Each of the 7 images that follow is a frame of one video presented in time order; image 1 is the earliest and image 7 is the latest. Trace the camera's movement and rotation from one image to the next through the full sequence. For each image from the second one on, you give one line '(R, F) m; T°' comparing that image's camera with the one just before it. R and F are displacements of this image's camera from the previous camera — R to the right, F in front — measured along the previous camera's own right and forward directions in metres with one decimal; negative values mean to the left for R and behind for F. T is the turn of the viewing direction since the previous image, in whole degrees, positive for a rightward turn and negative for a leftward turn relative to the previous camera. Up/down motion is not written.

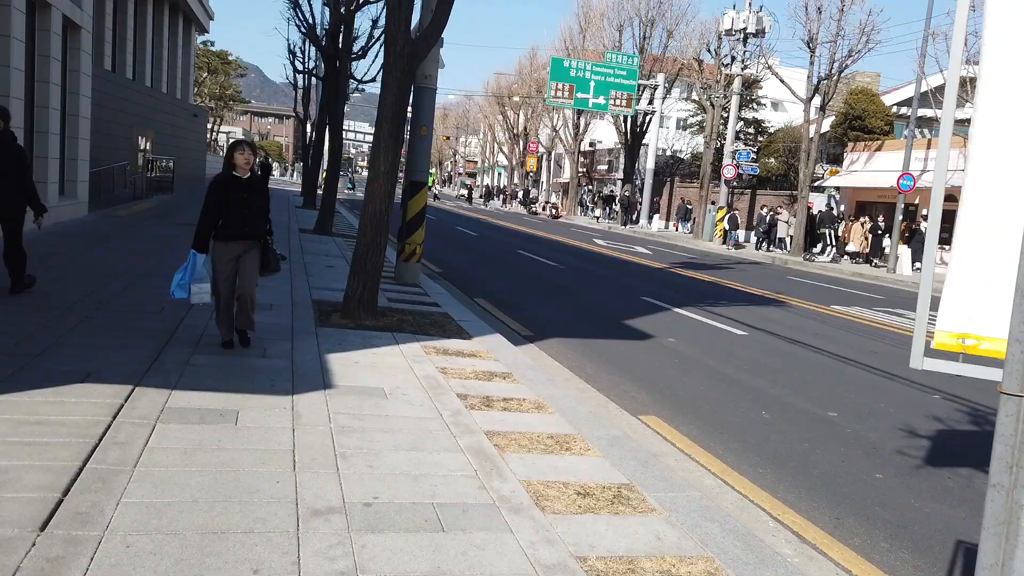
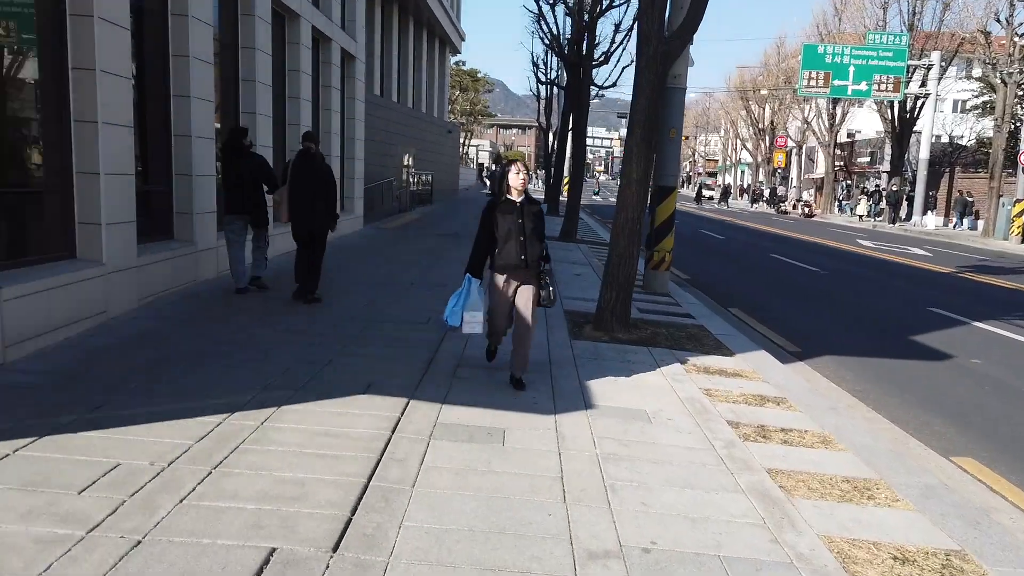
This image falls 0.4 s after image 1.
(-0.3, +0.3) m; -18°
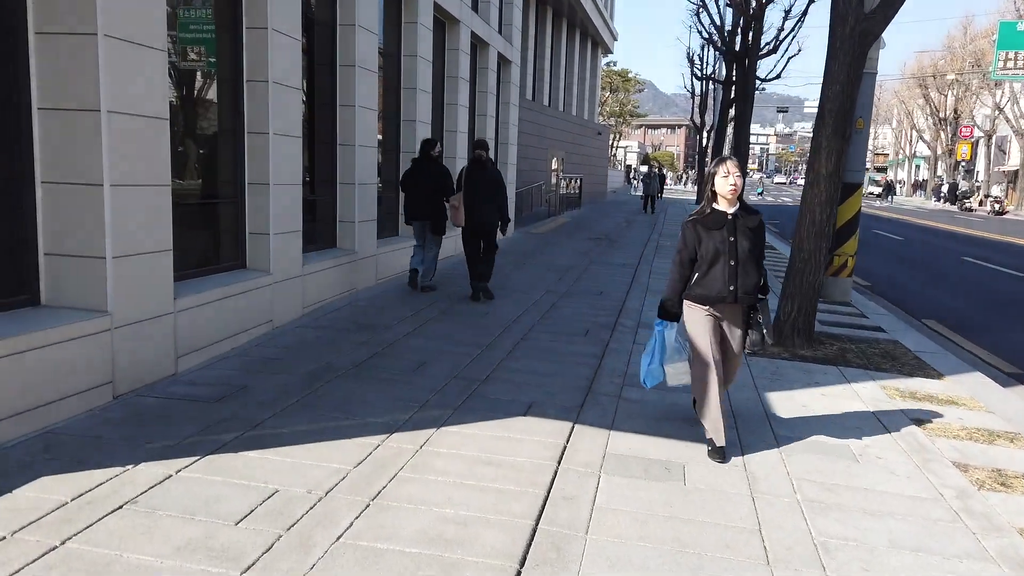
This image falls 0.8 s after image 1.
(-0.2, +0.5) m; -11°
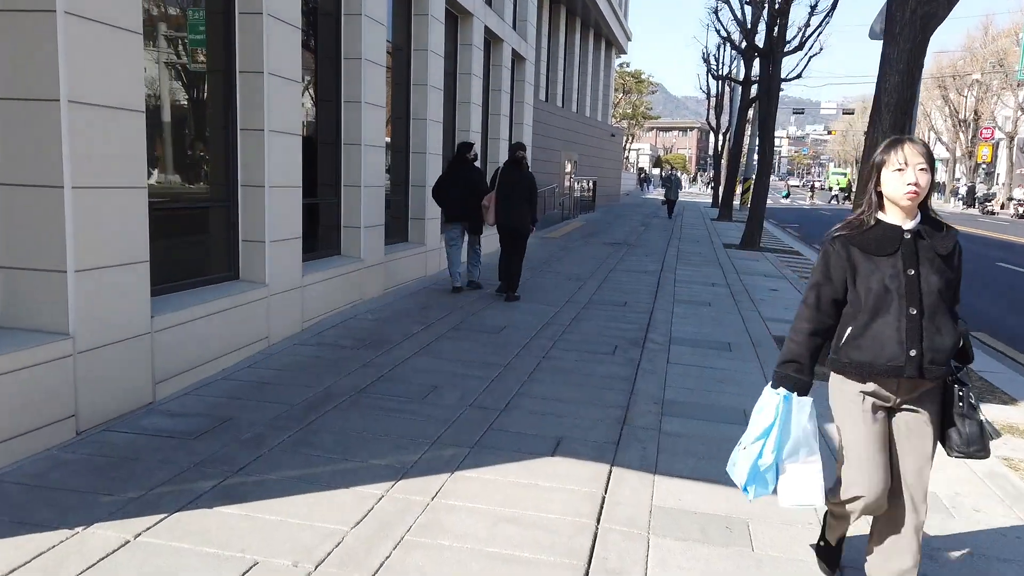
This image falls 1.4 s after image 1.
(-0.1, +0.7) m; -1°
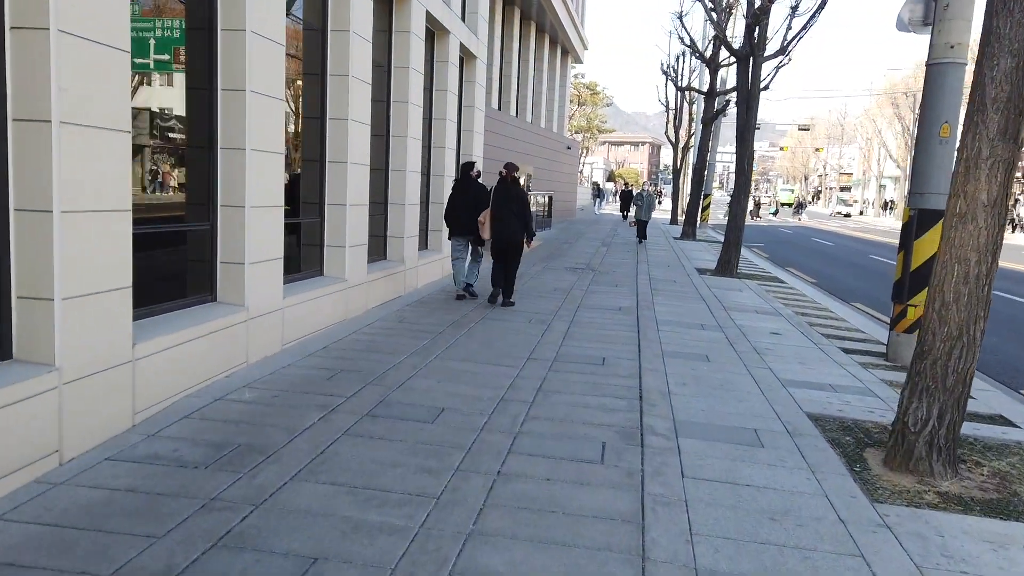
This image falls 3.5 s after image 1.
(+0.1, +2.3) m; +4°
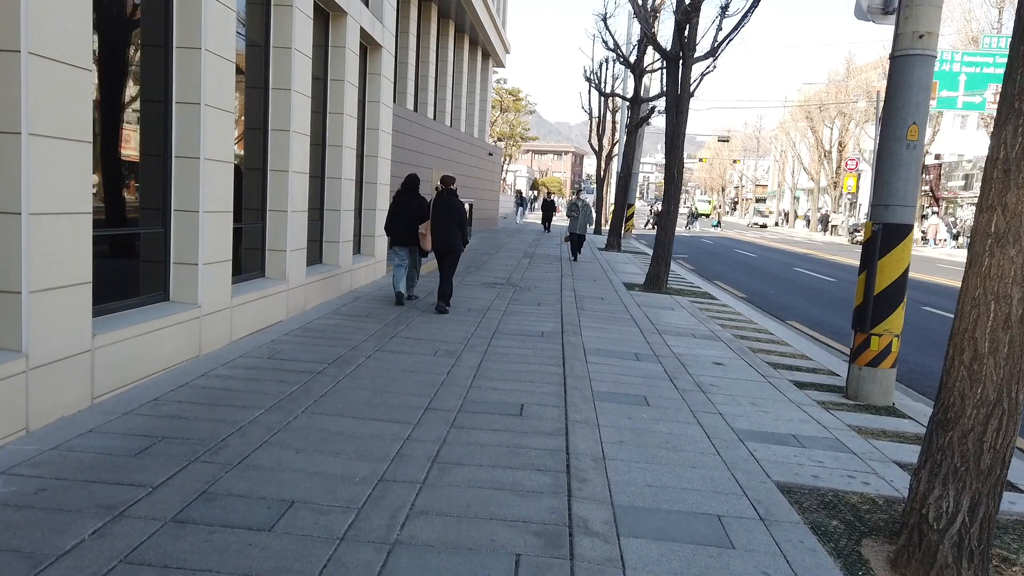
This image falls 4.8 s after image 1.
(+0.2, +1.5) m; +6°
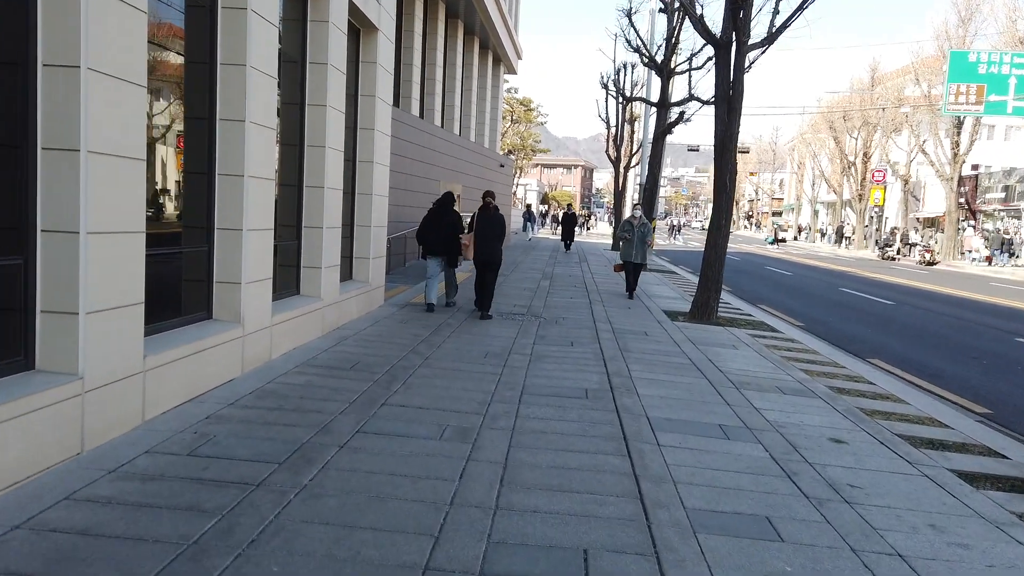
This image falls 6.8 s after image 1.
(-0.2, +2.4) m; -1°
